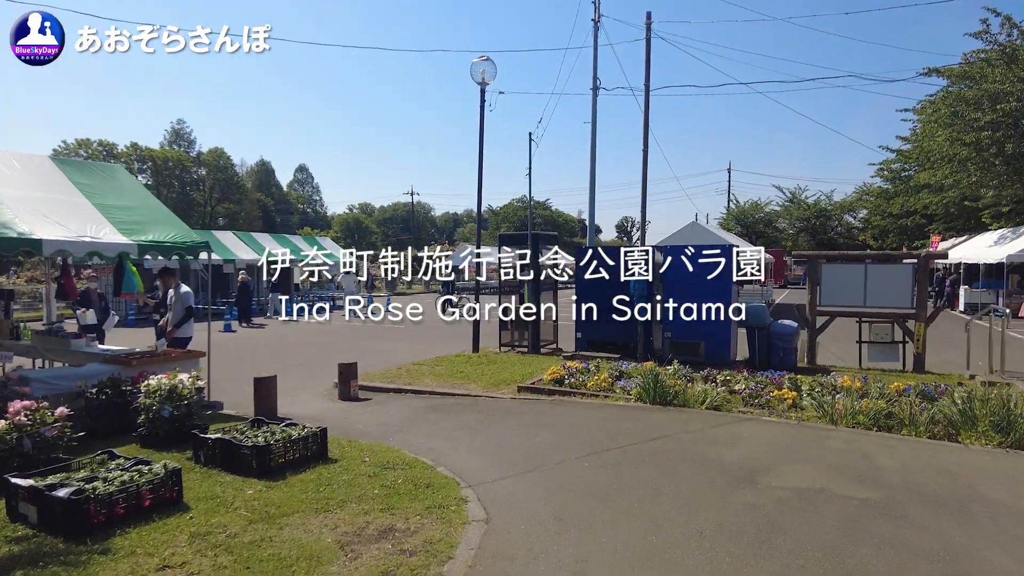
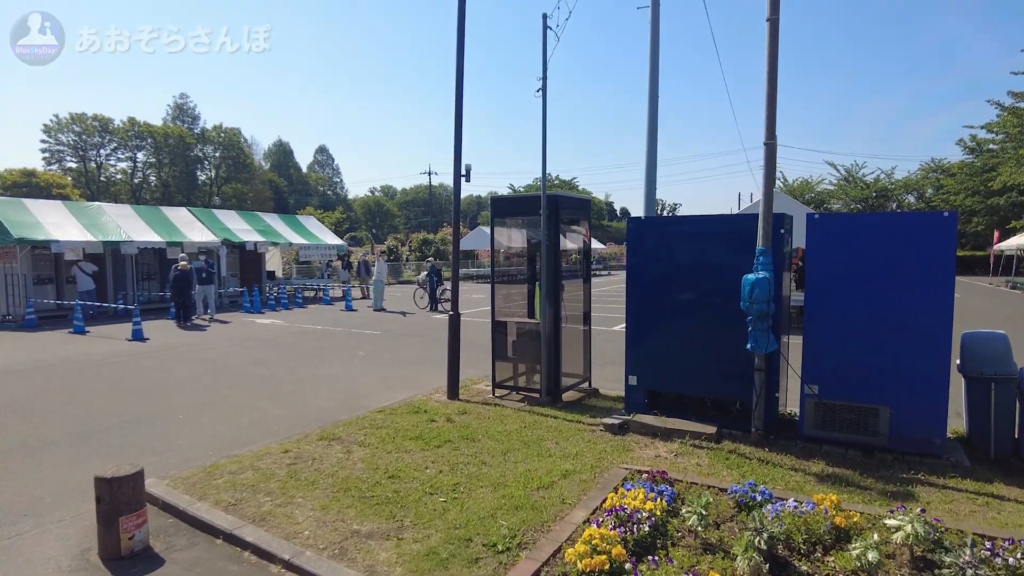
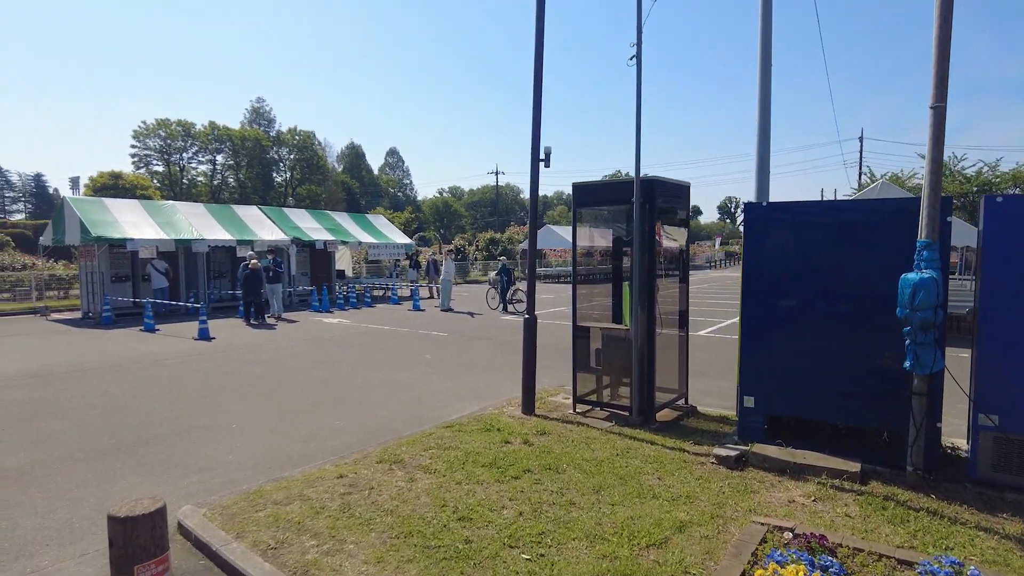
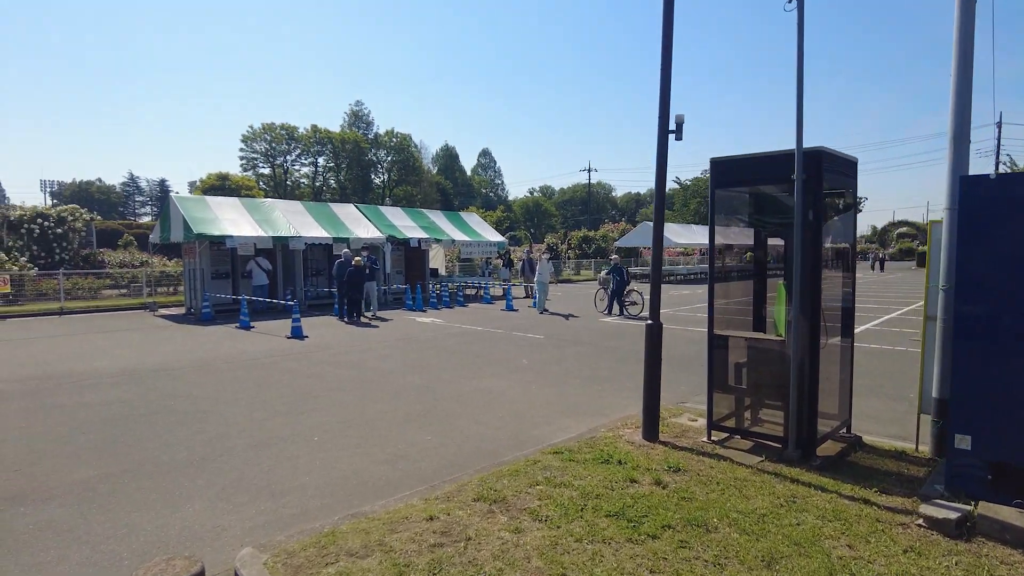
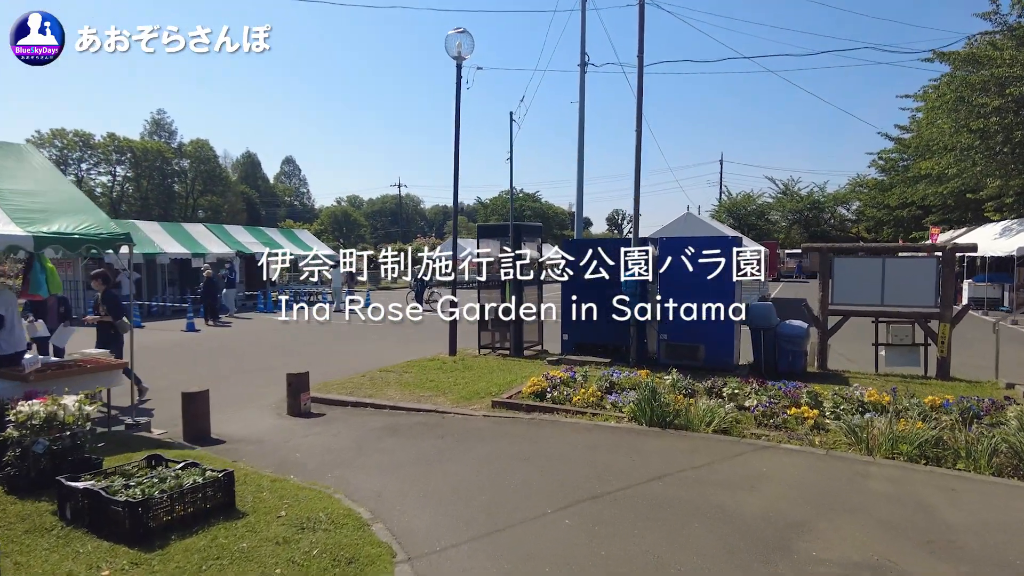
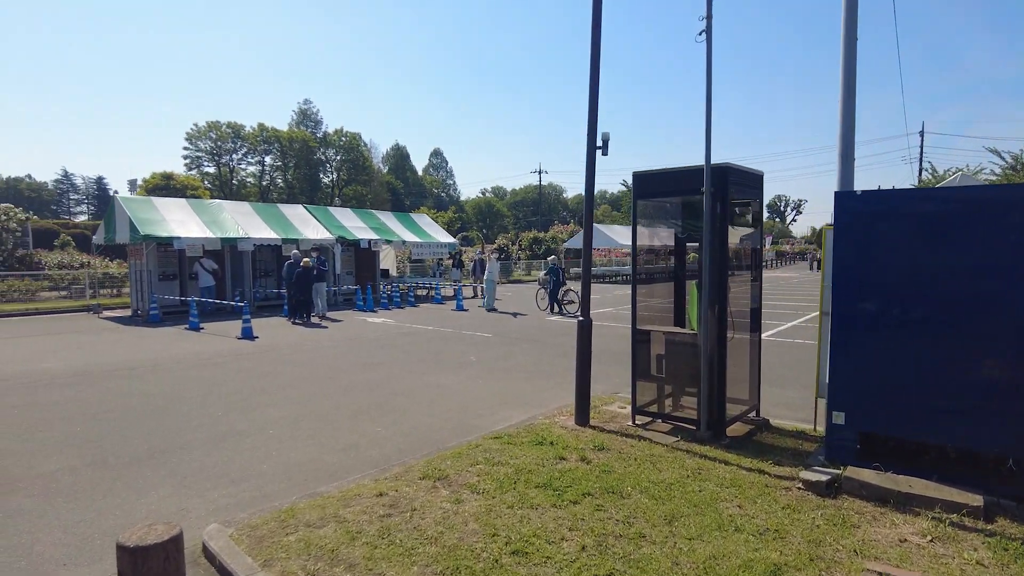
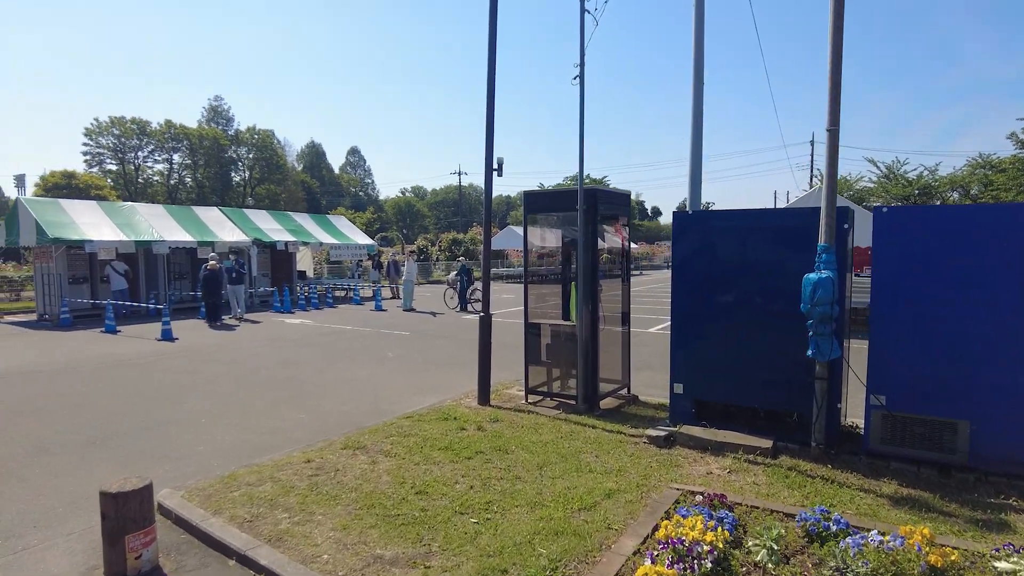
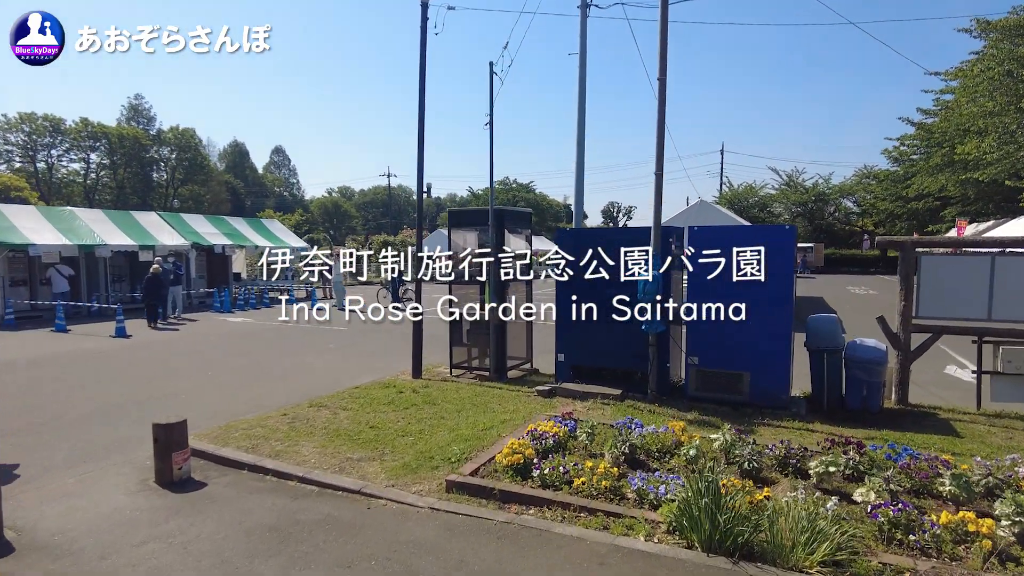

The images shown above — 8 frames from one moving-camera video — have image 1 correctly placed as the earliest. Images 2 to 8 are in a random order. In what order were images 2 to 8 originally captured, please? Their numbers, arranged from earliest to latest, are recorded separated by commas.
5, 8, 2, 7, 3, 6, 4
